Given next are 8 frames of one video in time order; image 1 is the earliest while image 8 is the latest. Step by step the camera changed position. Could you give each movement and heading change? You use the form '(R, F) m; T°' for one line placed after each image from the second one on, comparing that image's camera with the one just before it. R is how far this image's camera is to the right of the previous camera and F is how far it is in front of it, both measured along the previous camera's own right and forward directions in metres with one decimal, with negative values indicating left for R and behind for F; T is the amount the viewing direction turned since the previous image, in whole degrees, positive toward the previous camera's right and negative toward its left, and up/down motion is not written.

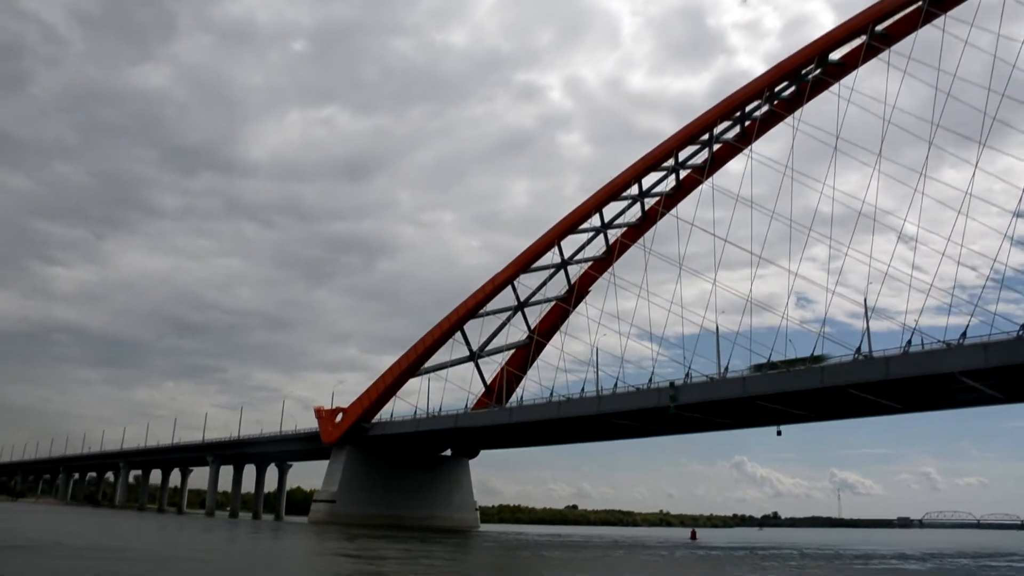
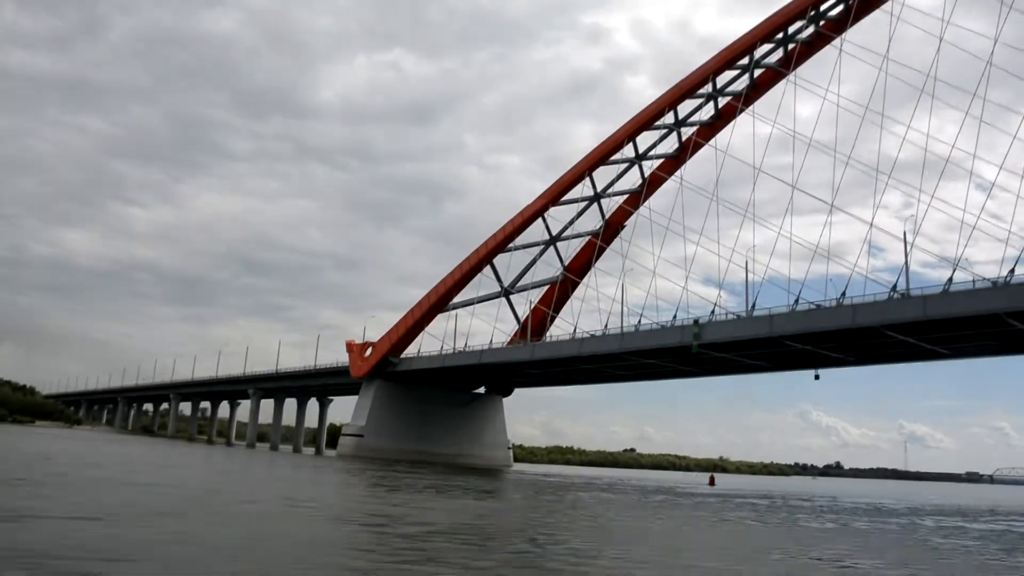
(+1.3, +1.3) m; -4°
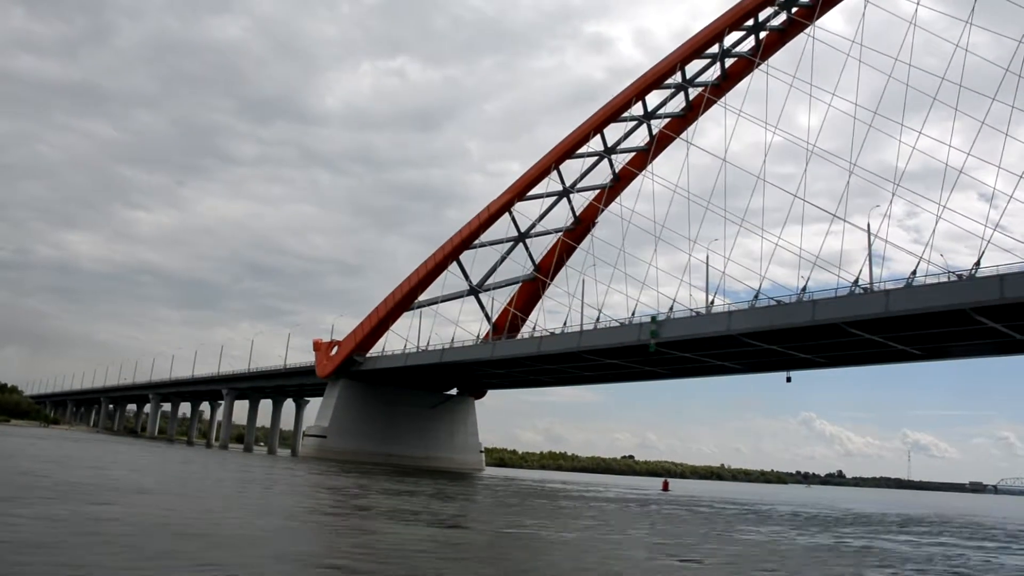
(+1.4, +1.3) m; 0°
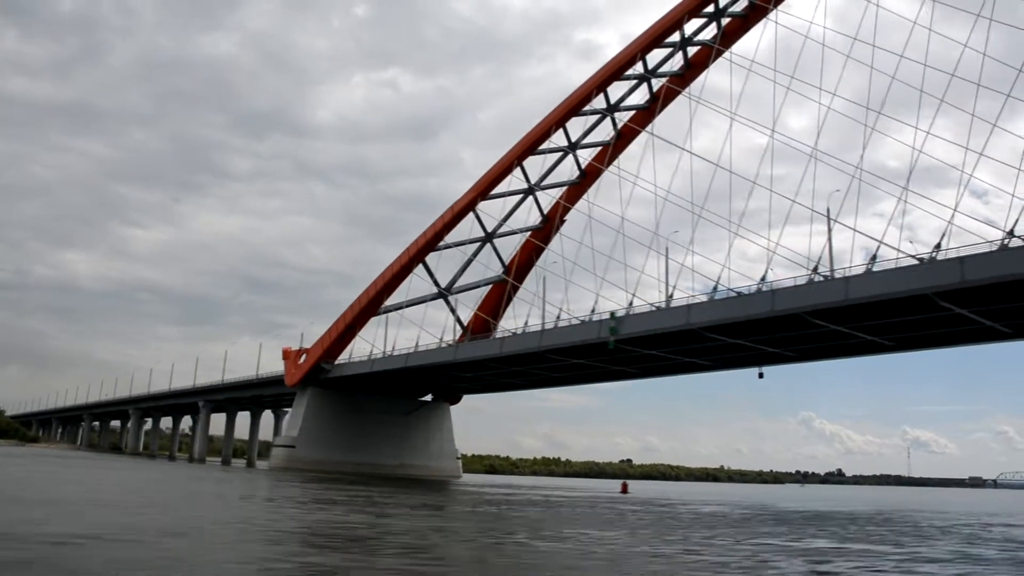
(+1.0, +0.9) m; 0°
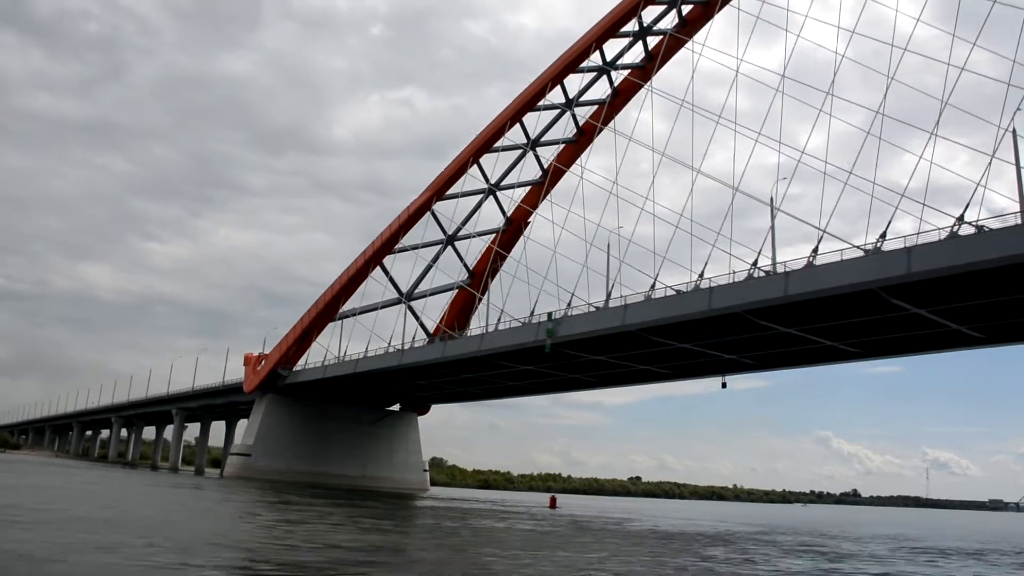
(+1.9, +1.6) m; -1°
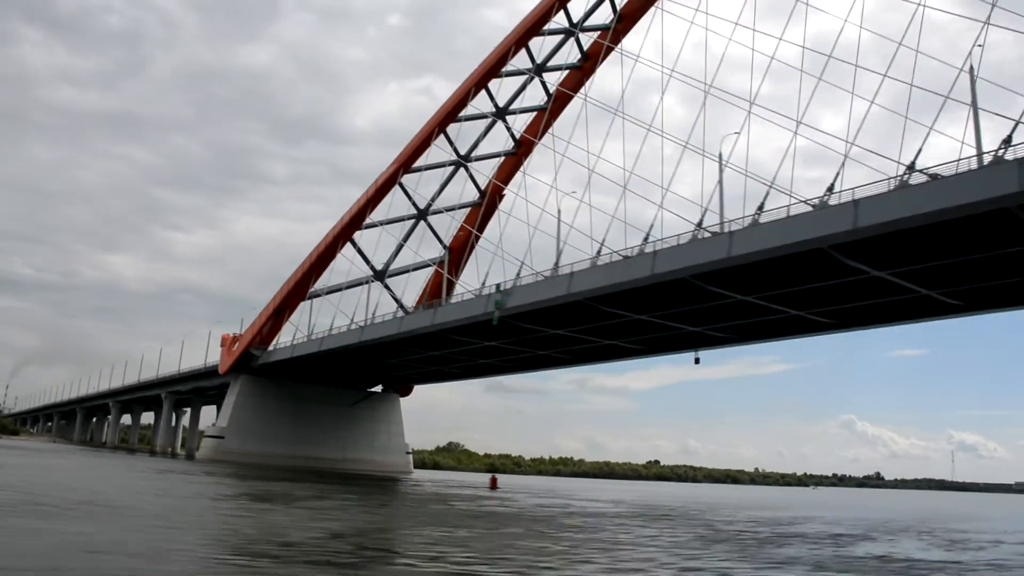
(+1.6, +1.2) m; -1°
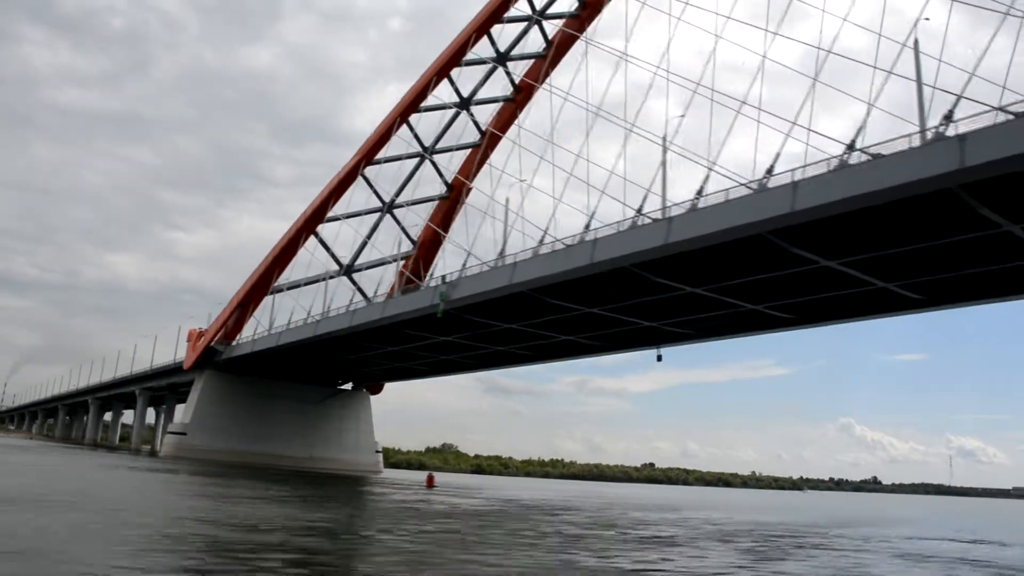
(+1.1, +0.7) m; 0°
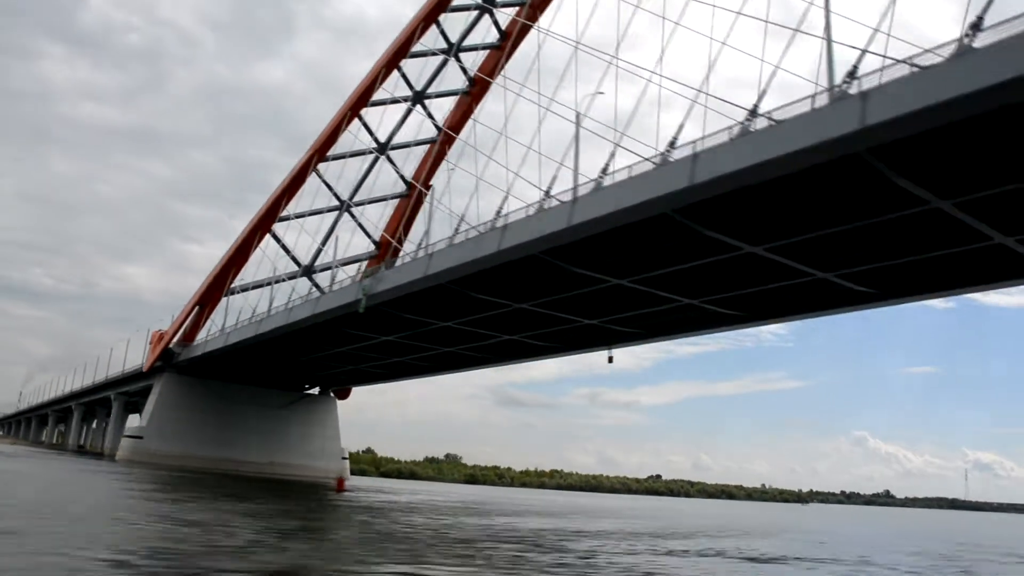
(+1.7, +1.0) m; 0°
